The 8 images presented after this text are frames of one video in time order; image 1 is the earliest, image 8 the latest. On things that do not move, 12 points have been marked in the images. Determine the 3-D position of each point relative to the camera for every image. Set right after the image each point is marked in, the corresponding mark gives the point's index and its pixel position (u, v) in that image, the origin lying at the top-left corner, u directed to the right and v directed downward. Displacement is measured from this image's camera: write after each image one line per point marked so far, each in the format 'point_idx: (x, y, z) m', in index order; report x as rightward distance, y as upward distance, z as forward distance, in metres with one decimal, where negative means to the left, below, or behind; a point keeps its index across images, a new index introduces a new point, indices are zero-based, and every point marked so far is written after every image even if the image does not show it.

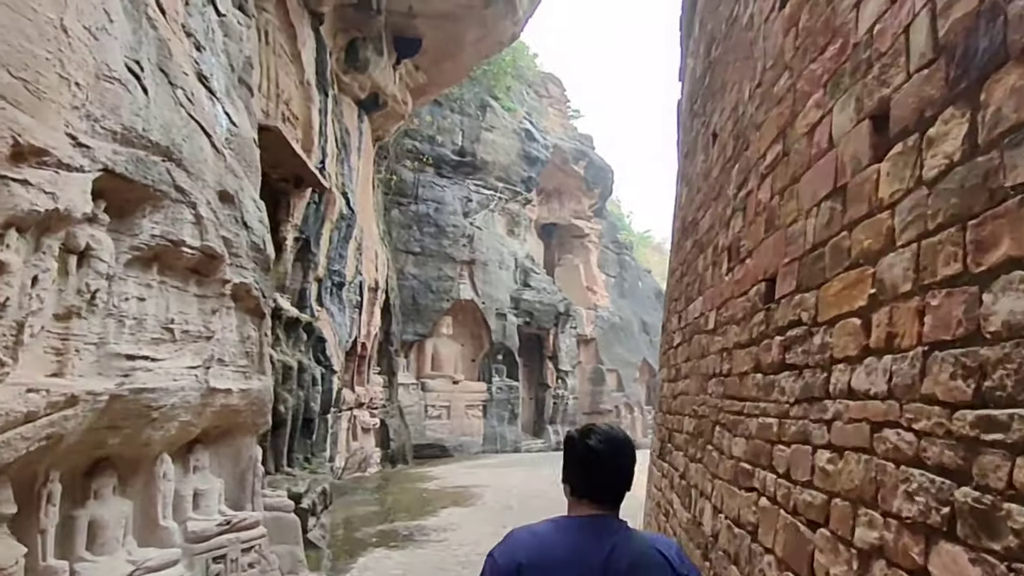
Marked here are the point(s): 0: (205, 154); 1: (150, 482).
0: (-2.0, +0.9, +4.2) m
1: (-2.3, -1.2, +4.0) m
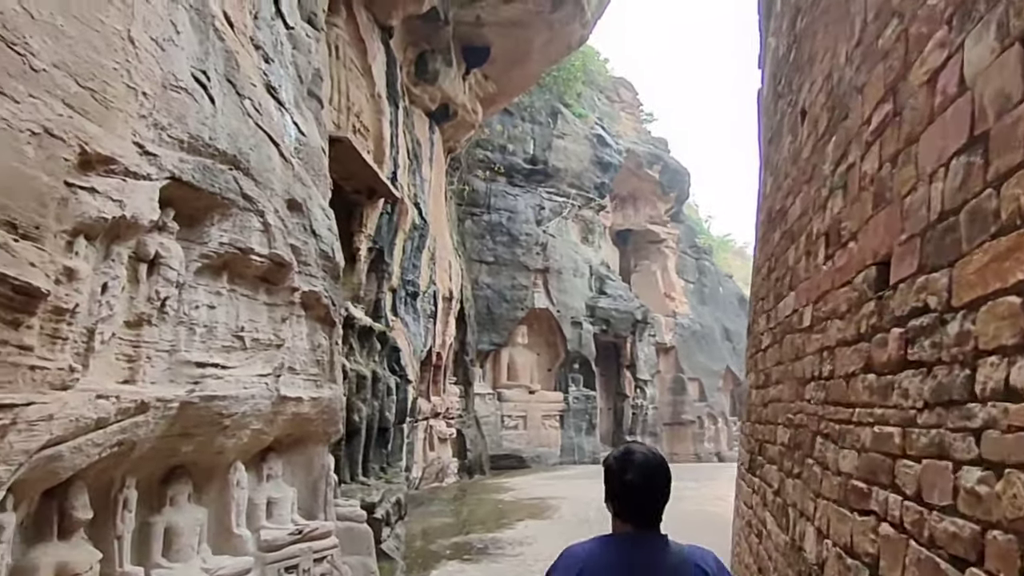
0: (-1.6, +0.8, +4.2) m
1: (-1.8, -1.3, +4.0) m
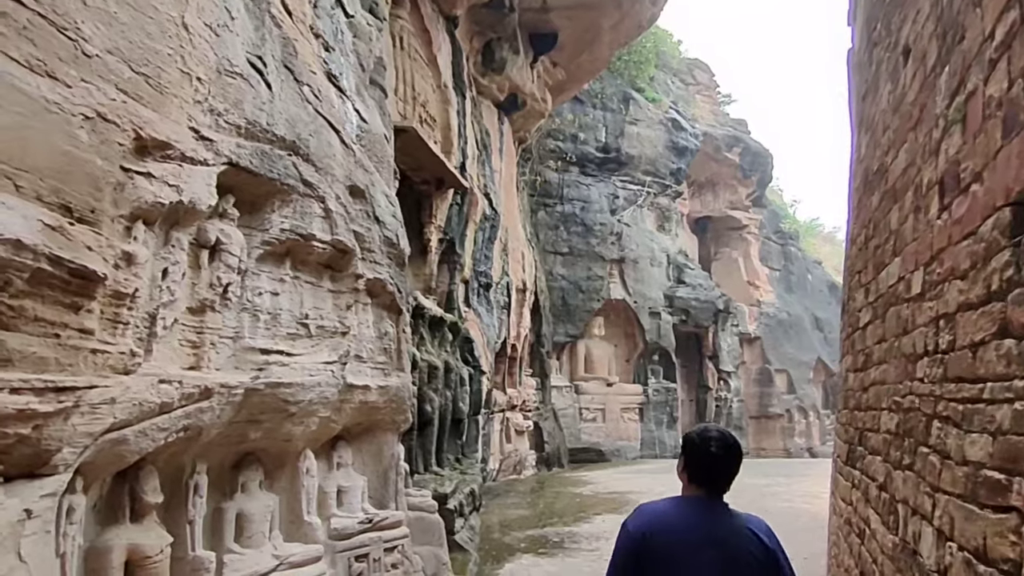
0: (-1.2, +0.9, +4.2) m
1: (-1.4, -1.2, +4.0) m
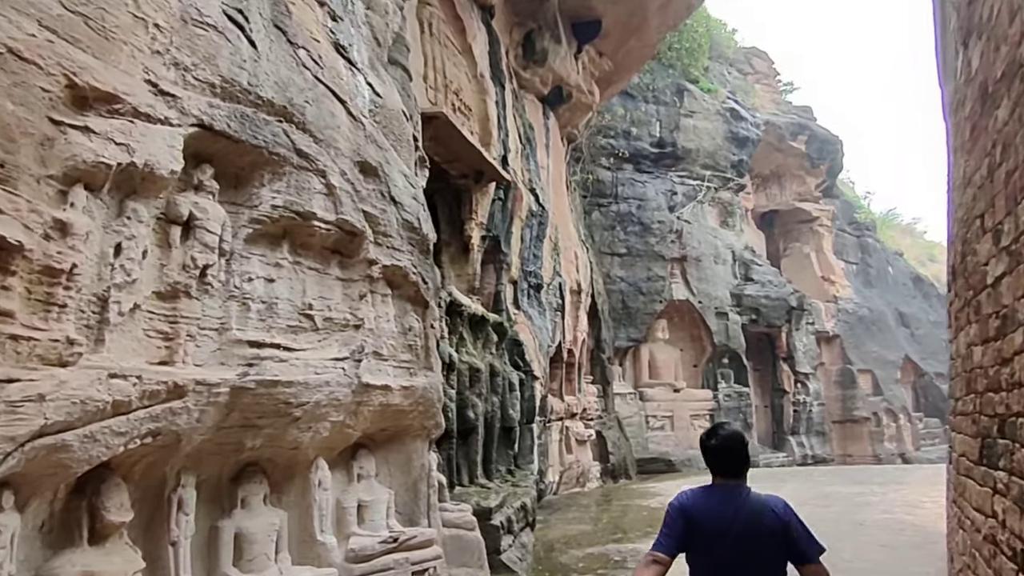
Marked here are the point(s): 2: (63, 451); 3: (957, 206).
0: (-1.0, +1.0, +3.7) m
1: (-1.1, -1.1, +3.6) m
2: (-1.5, -0.6, +2.2) m
3: (+2.4, +0.4, +3.5) m
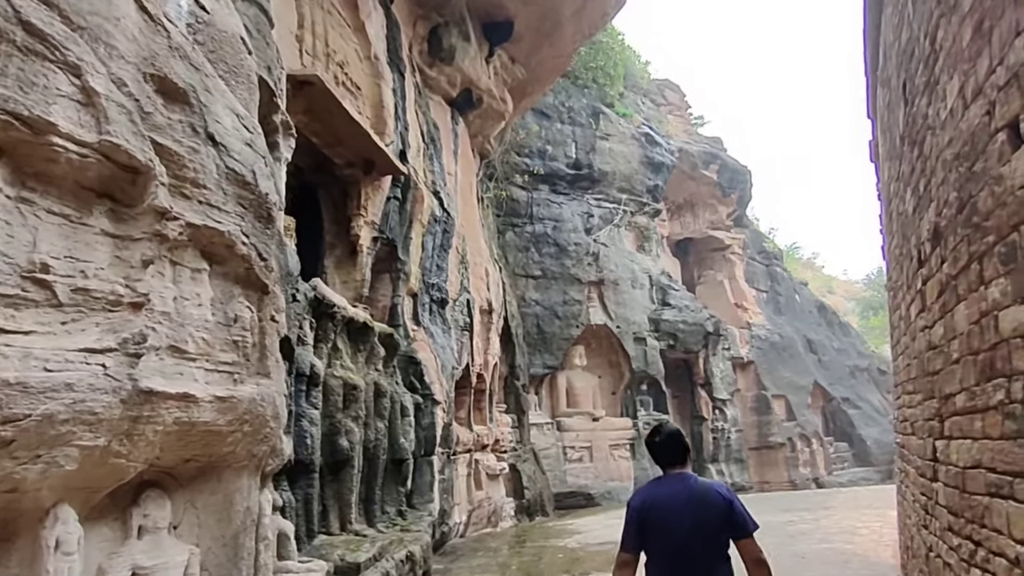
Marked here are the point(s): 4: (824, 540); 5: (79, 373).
0: (-1.6, +1.1, +2.6) m
1: (-1.7, -1.0, +2.3) m
2: (-1.9, -0.3, +0.9) m
3: (+1.8, +0.6, +2.7) m
4: (+3.4, -2.8, +7.0) m
5: (-1.5, -0.3, +2.3) m
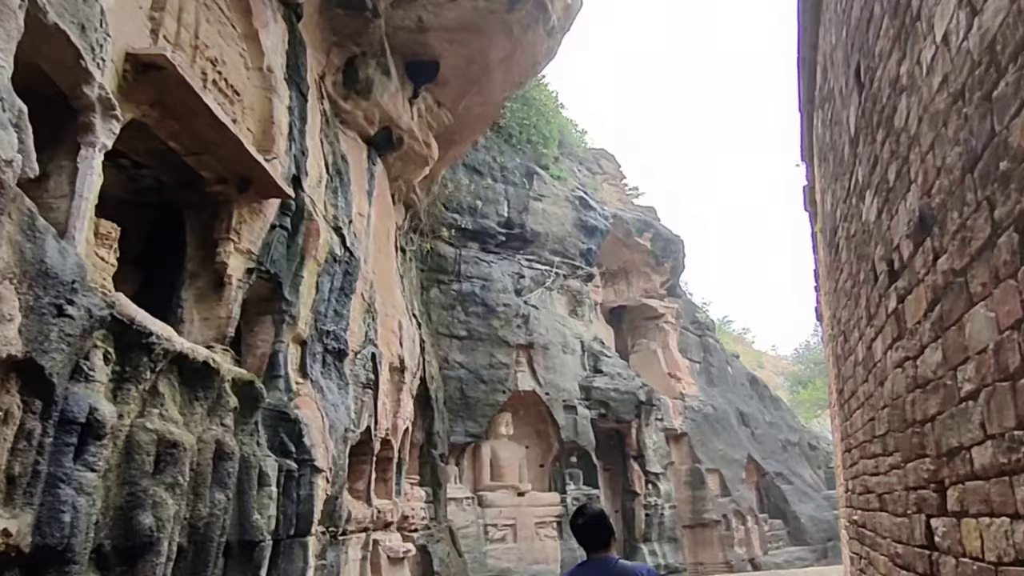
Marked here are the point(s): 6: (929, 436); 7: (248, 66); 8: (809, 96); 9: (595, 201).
0: (-2.1, +1.2, +1.6) m
1: (-2.2, -0.8, +1.1) m
2: (-2.3, 0.0, -0.3) m
3: (+1.3, +0.6, +2.0) m
4: (+2.4, -3.3, +6.0) m
5: (-2.0, -0.2, +1.1) m
6: (+1.4, -0.5, +2.1) m
7: (-2.6, +2.2, +6.3) m
8: (+2.4, +1.5, +5.1) m
9: (+2.5, +2.7, +19.3) m
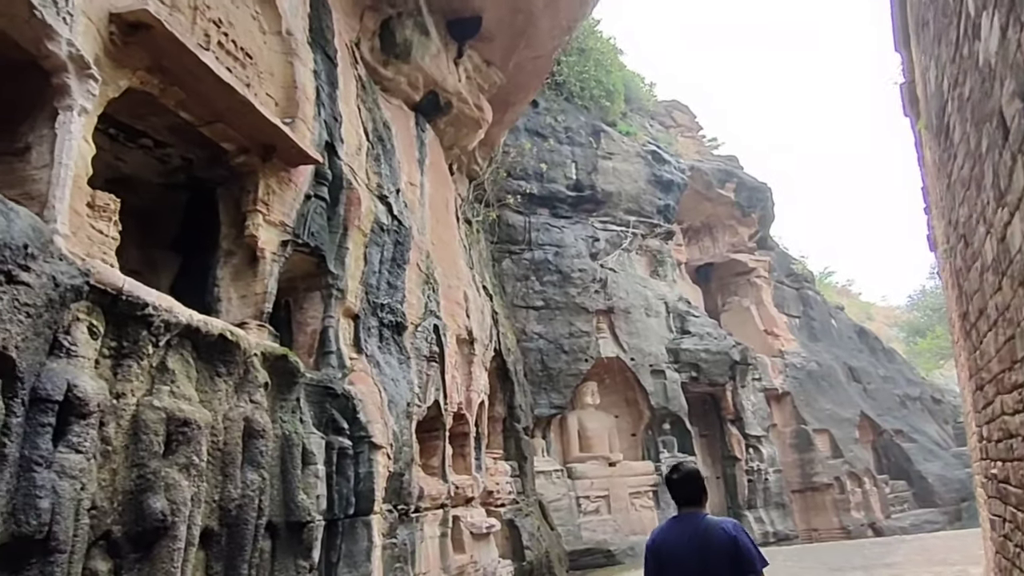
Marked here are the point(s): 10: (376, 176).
0: (-2.4, +1.3, +1.3) m
1: (-2.4, -0.8, +0.8) m
2: (-2.7, 0.0, -0.5) m
3: (+1.1, +0.9, +1.2) m
4: (+3.0, -2.6, +5.2) m
5: (-2.2, -0.1, +0.9) m
6: (+1.3, -0.1, +1.4) m
7: (-2.3, +2.4, +6.0) m
8: (+2.5, +2.1, +4.2) m
9: (+4.4, +3.9, +18.1) m
10: (-1.6, +1.3, +7.6) m
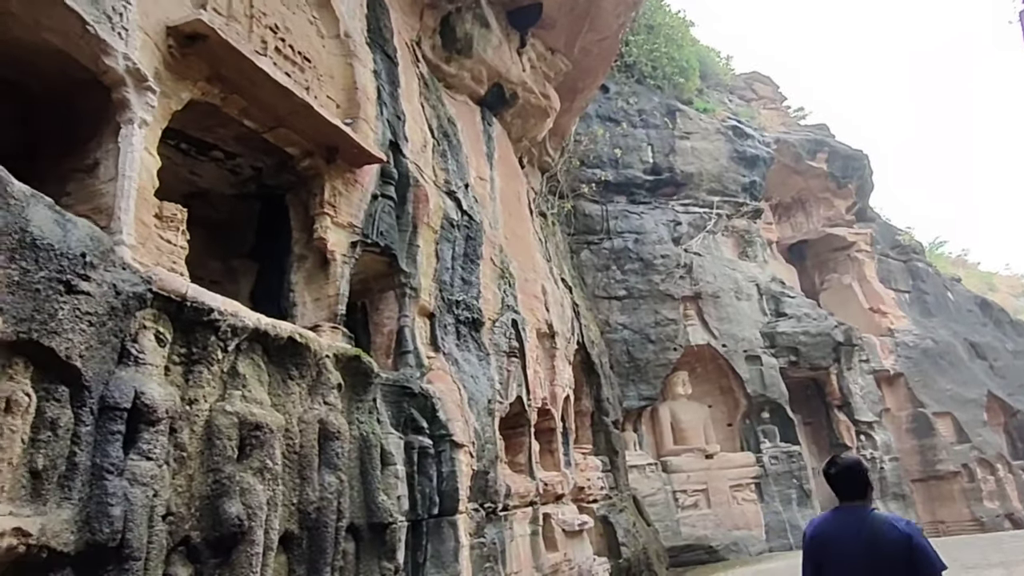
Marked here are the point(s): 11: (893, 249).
0: (-2.4, +1.2, +1.4) m
1: (-2.3, -0.8, +0.9) m
2: (-2.8, -0.1, -0.4) m
3: (+1.1, +1.1, +0.9) m
4: (+3.7, -2.3, +4.5) m
5: (-2.2, -0.2, +0.9) m
6: (+1.3, +0.1, +1.0) m
7: (-1.8, +2.4, +6.0) m
8: (+2.8, +2.4, +3.6) m
9: (+6.4, +4.4, +17.1) m
10: (-0.8, +1.4, +7.5) m
11: (+11.4, +1.3, +19.2) m
